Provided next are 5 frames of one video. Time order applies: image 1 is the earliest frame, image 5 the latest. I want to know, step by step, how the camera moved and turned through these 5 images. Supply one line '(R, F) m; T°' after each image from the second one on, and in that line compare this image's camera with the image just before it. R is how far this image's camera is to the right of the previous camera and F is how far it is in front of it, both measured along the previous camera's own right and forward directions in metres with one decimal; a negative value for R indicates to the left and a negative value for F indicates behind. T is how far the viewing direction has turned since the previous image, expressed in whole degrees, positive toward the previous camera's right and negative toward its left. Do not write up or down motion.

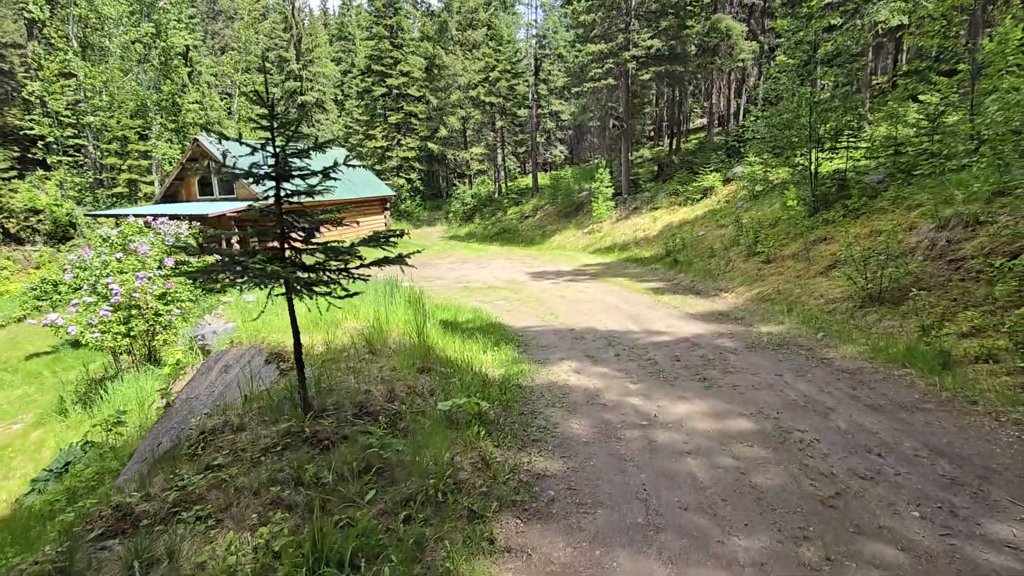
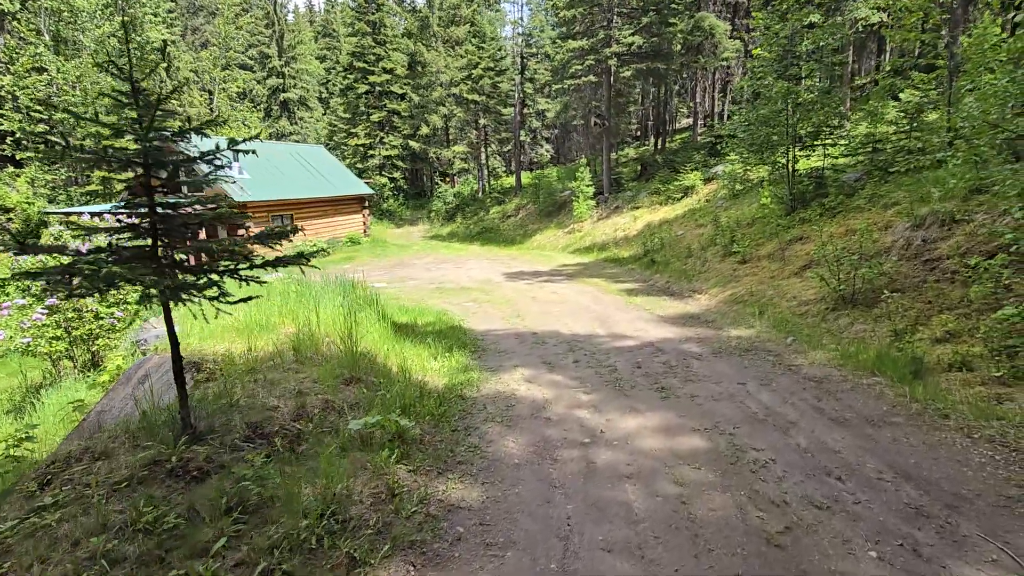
(+0.5, +0.4) m; +1°
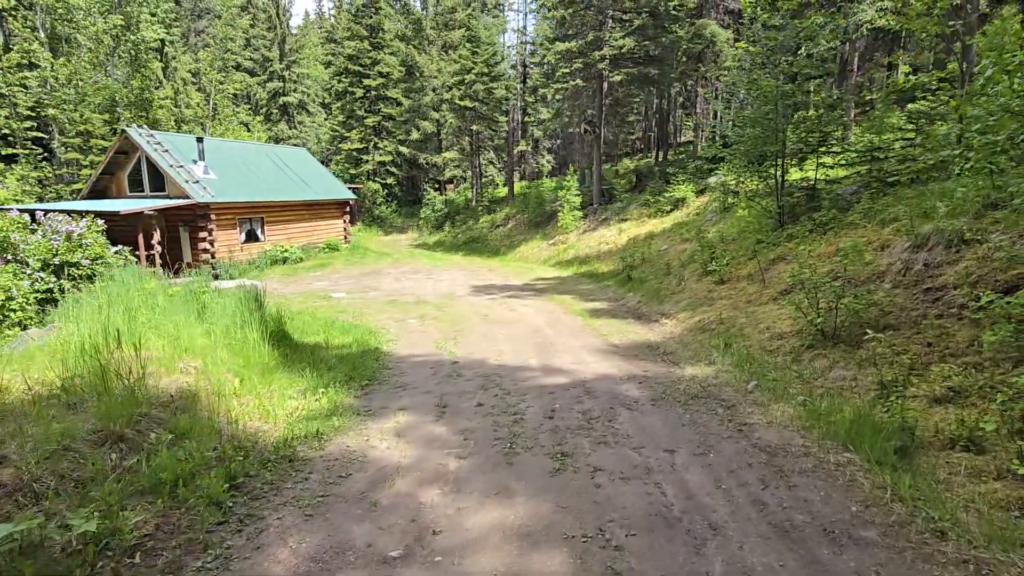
(+1.1, +1.3) m; -1°
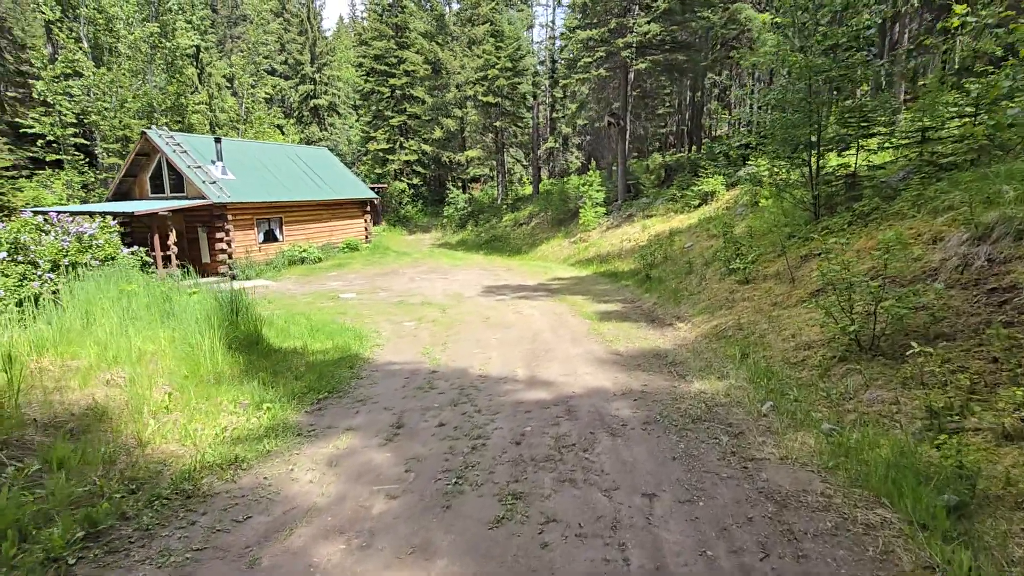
(+0.6, +0.7) m; -4°
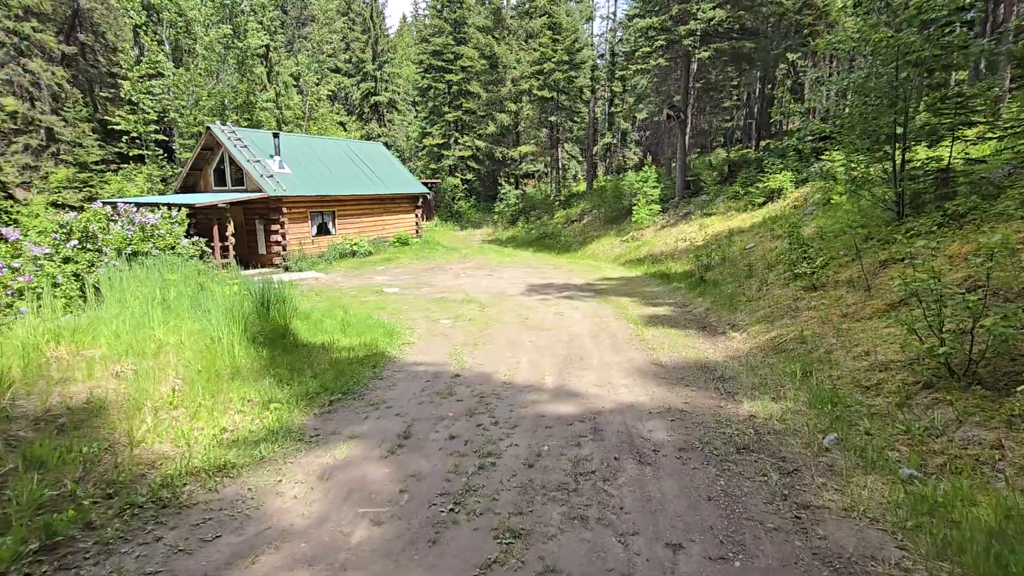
(+0.2, +0.4) m; -6°
